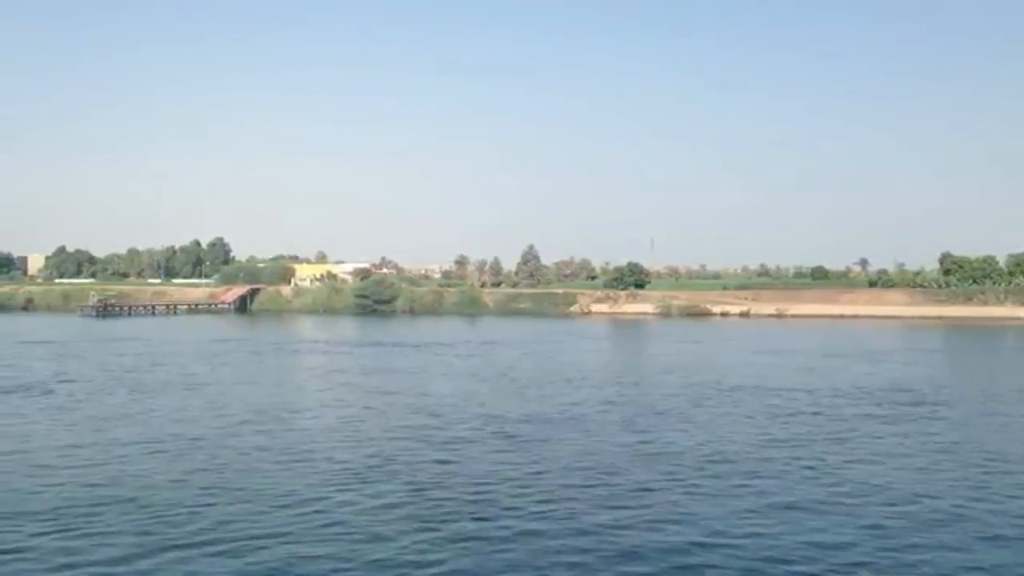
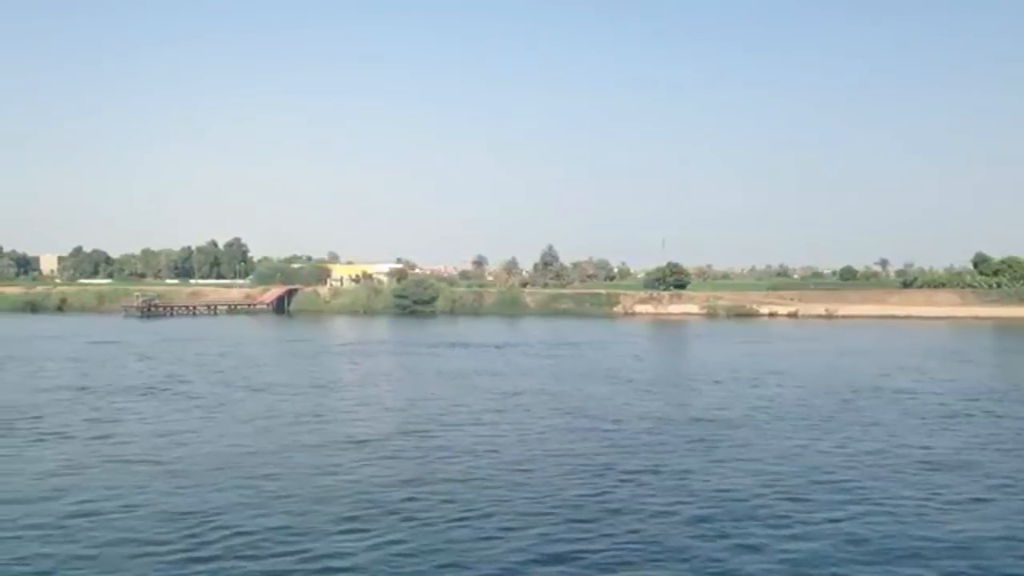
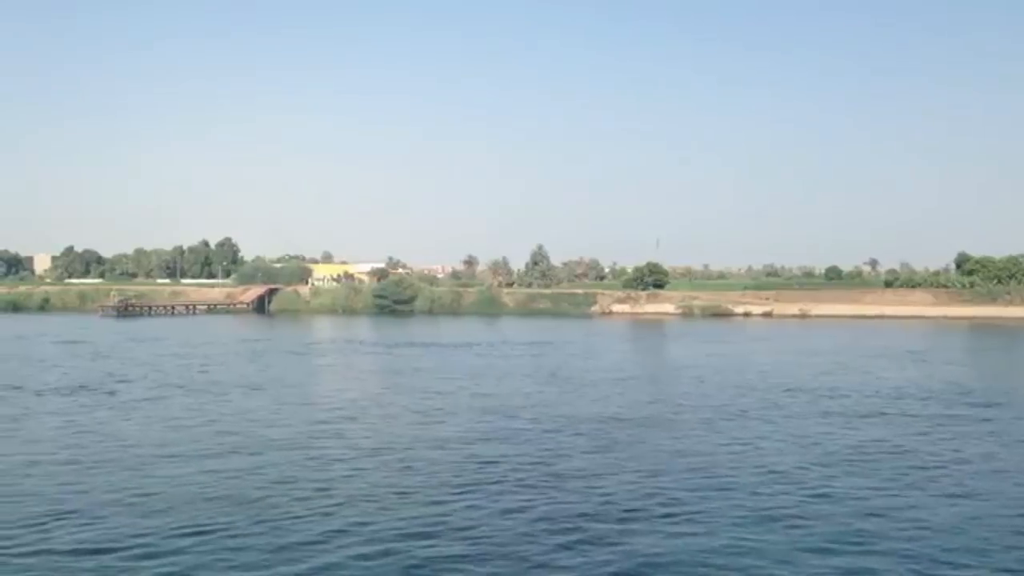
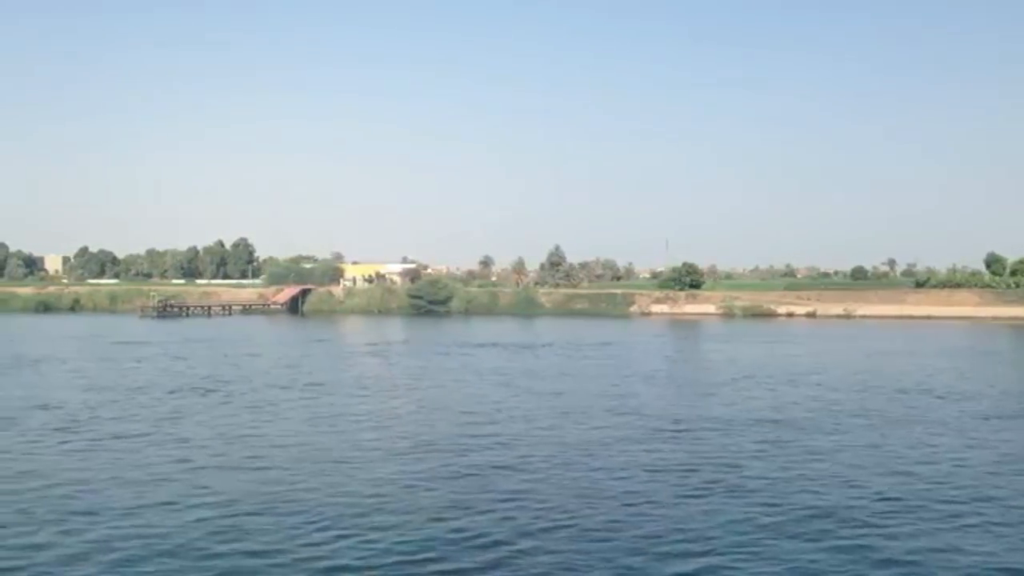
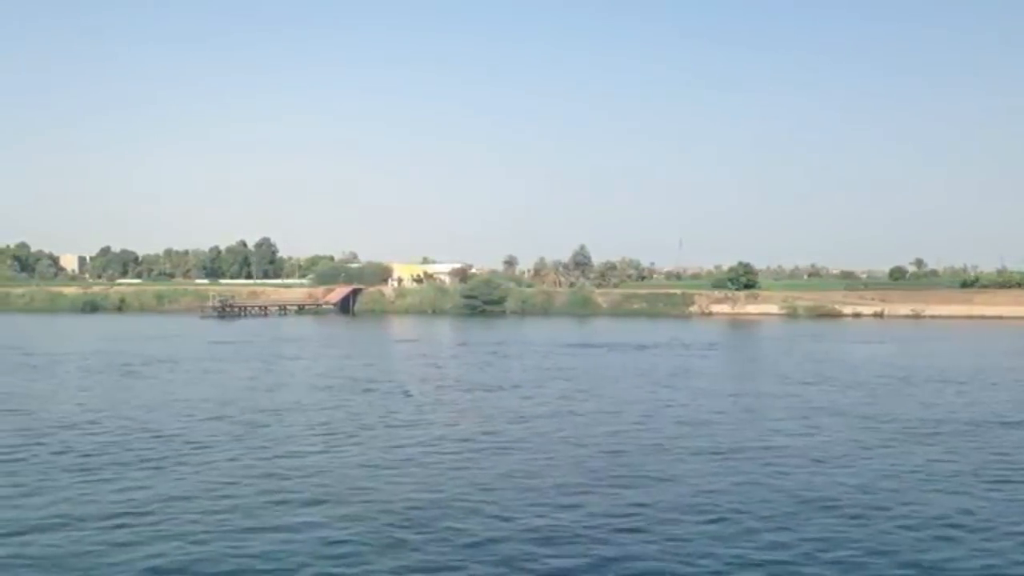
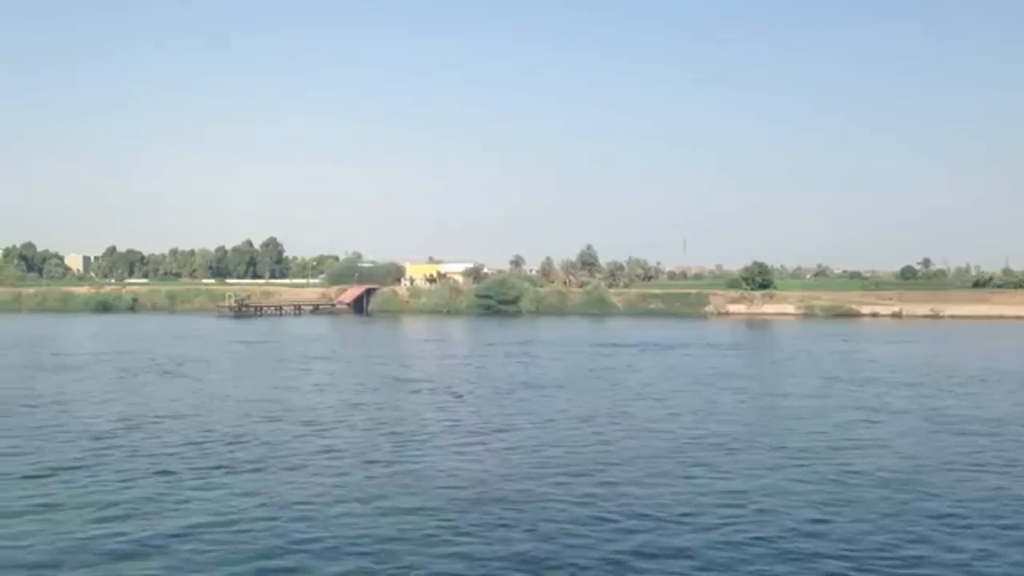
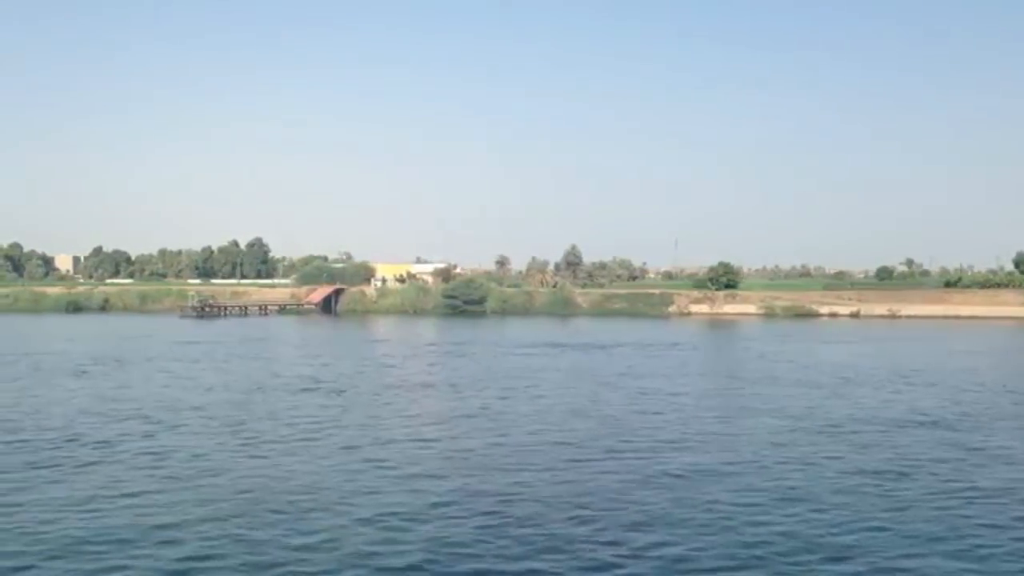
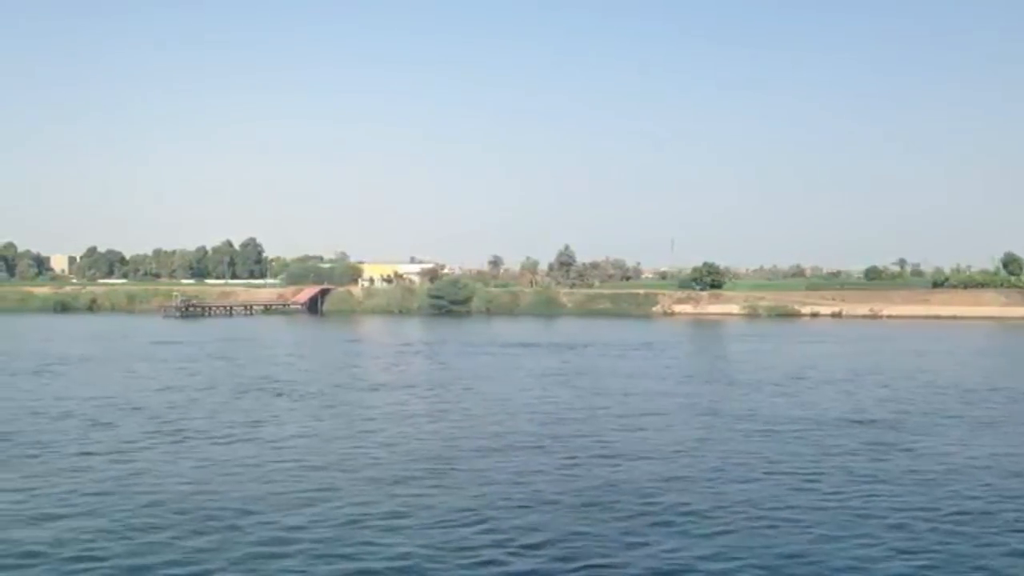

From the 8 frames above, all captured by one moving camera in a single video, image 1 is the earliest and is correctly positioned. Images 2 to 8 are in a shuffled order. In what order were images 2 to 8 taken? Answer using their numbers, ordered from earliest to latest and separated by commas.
3, 2, 4, 8, 7, 5, 6
